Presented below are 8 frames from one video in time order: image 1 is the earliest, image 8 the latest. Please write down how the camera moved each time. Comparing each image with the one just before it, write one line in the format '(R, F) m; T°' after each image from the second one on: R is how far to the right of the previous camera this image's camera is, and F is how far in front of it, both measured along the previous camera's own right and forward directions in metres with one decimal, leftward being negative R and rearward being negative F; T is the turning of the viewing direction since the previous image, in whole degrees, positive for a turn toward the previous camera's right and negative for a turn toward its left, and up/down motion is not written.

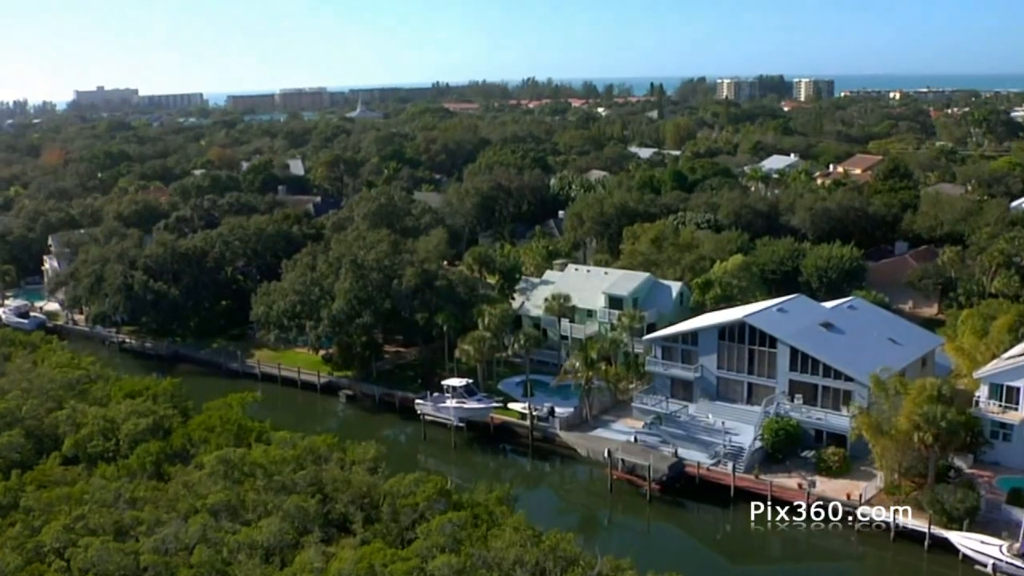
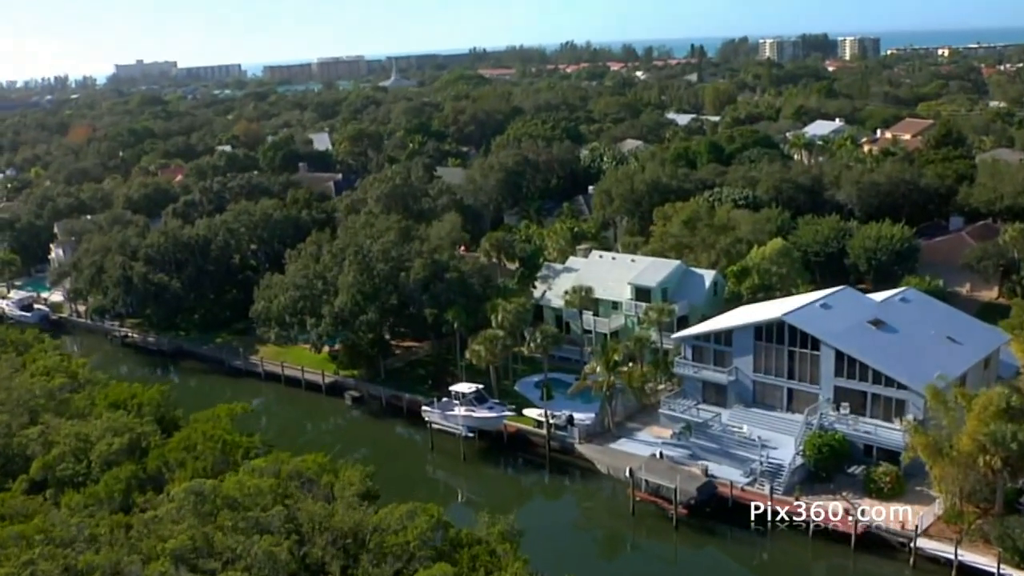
(+1.1, +4.2) m; -2°
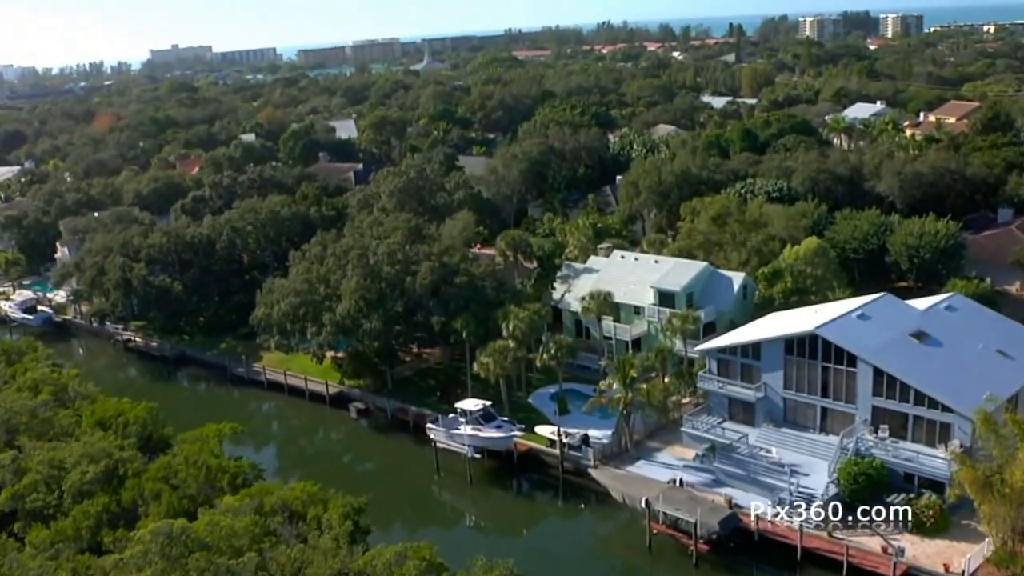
(+1.0, +3.1) m; -2°
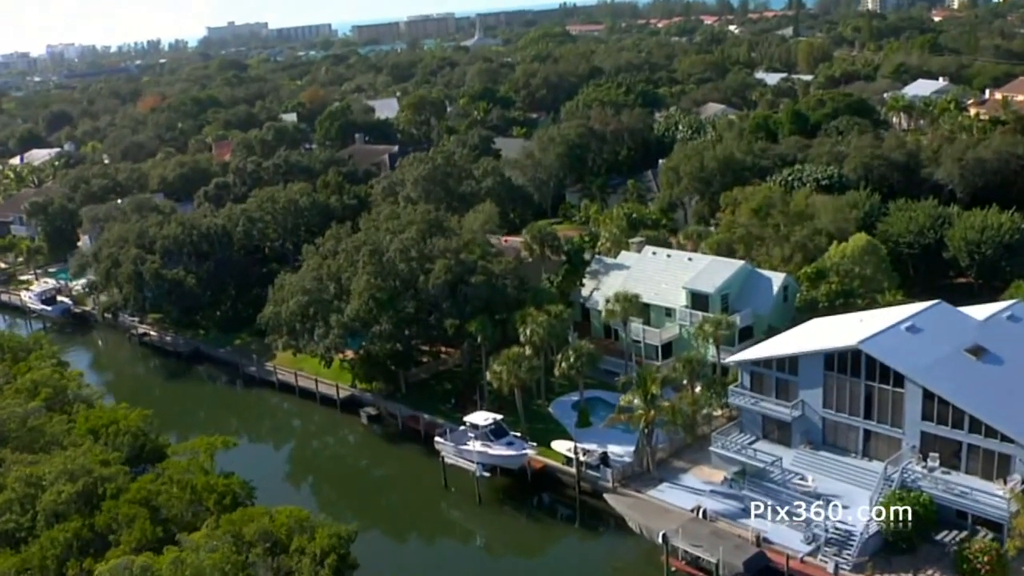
(+1.4, +3.1) m; -3°
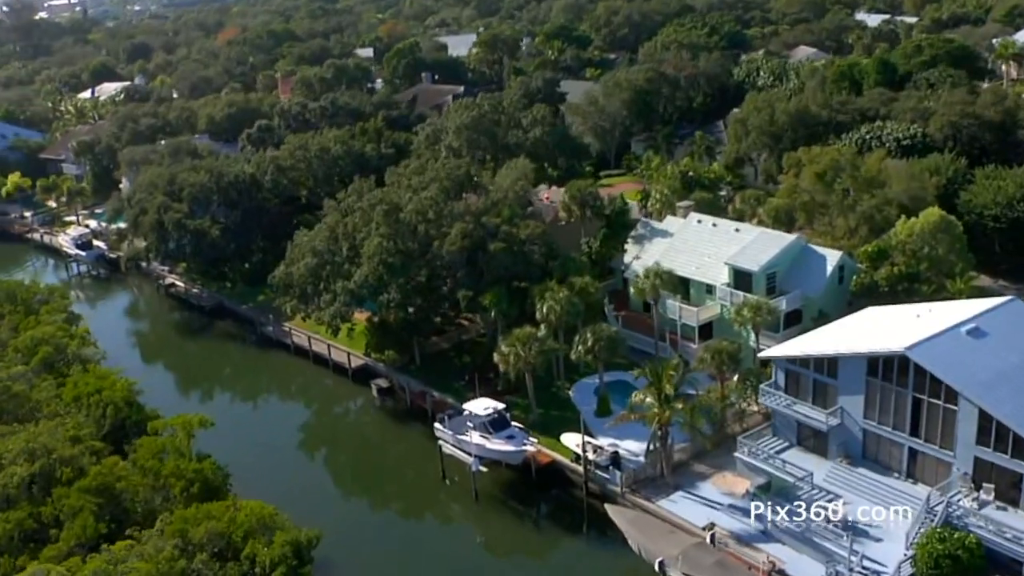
(+2.6, +3.9) m; -5°
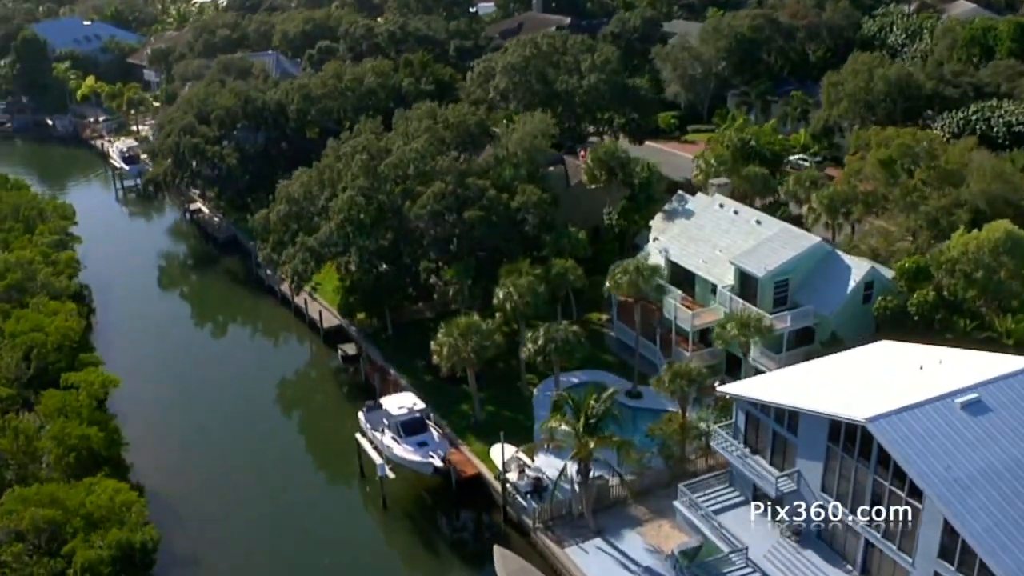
(+5.7, +5.3) m; -8°
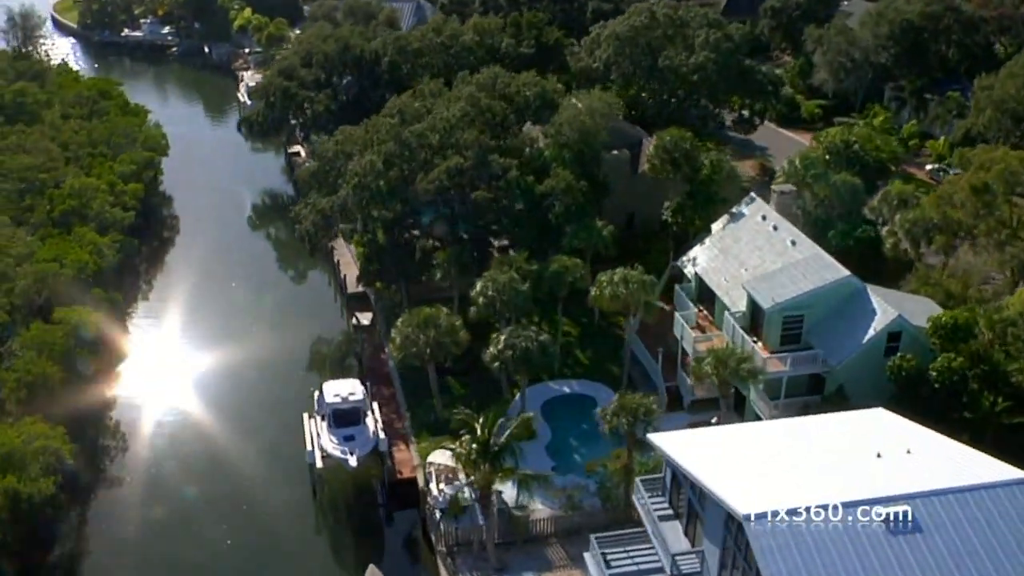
(+6.1, +3.4) m; -11°
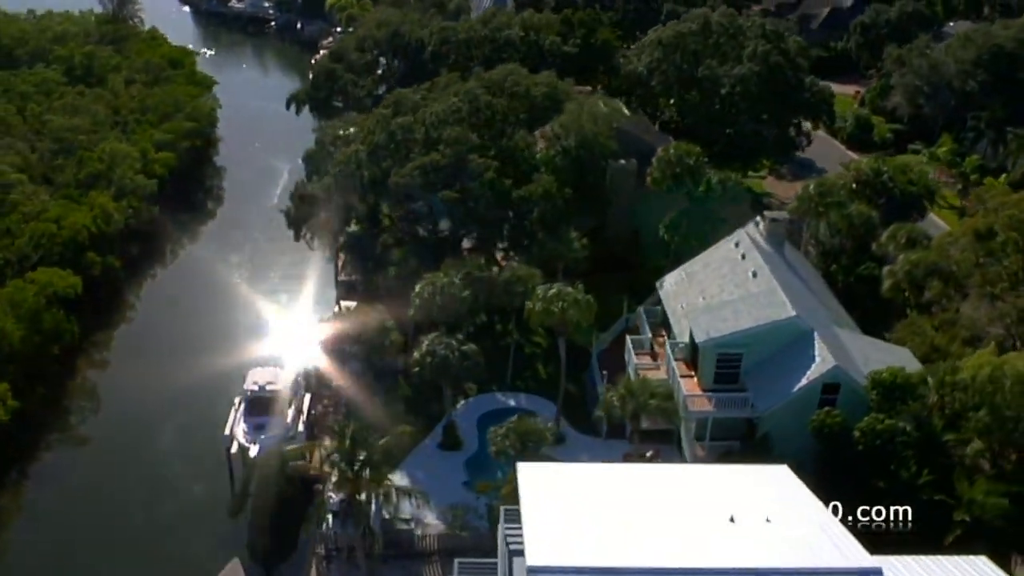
(+4.9, +1.3) m; -7°
